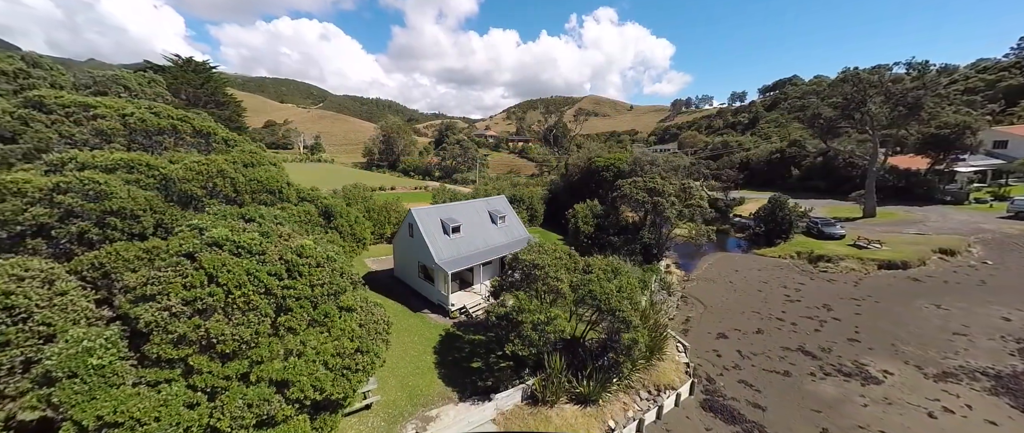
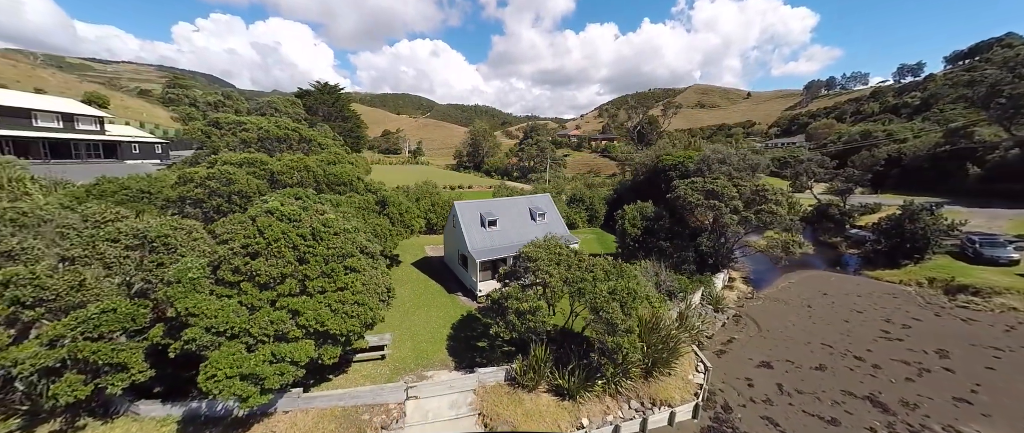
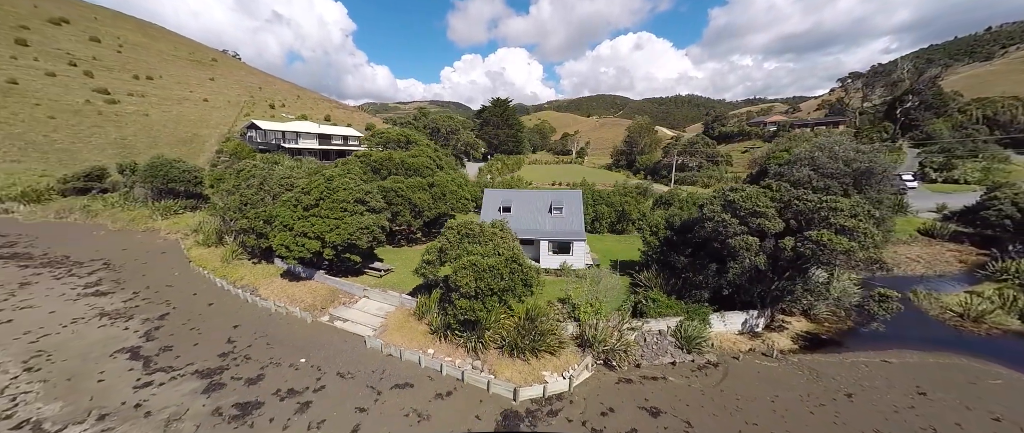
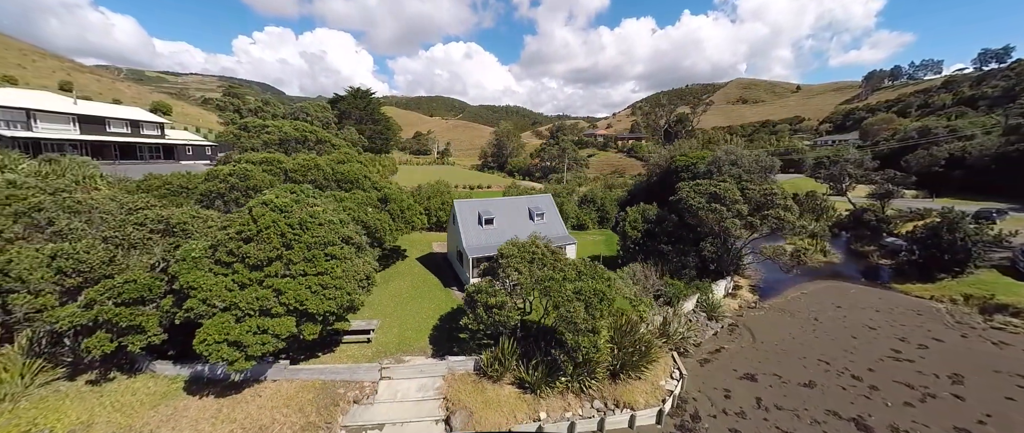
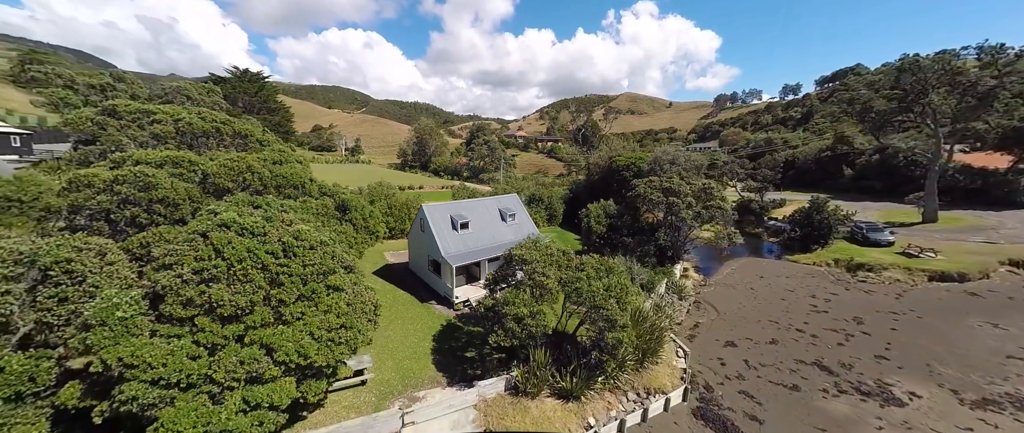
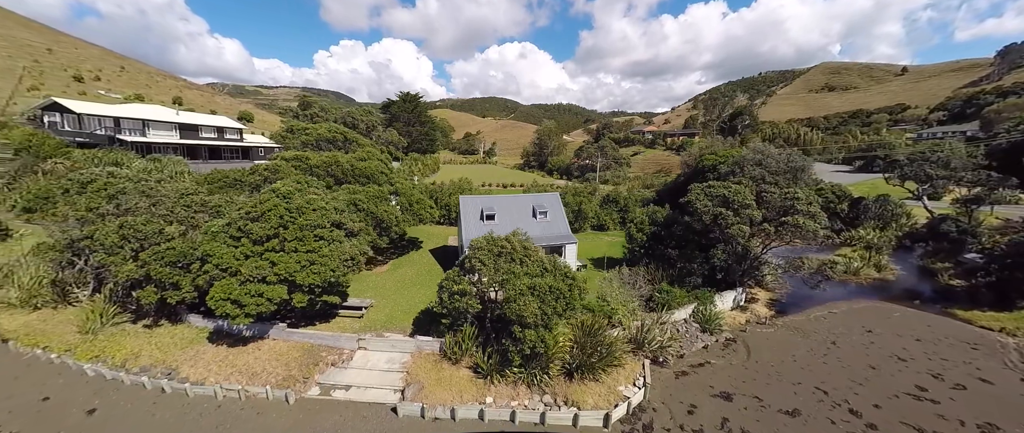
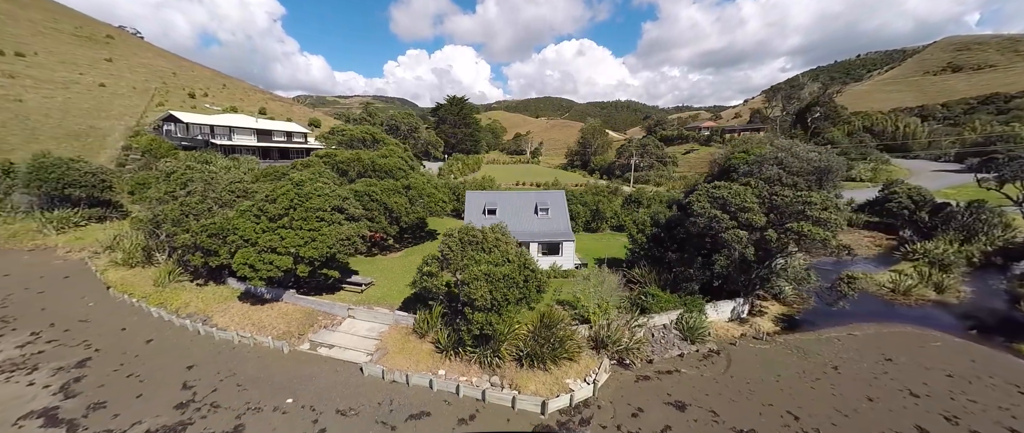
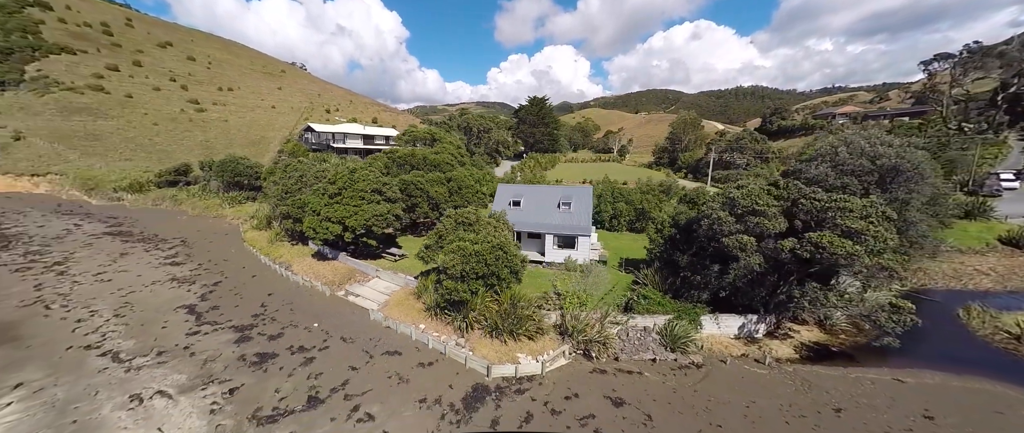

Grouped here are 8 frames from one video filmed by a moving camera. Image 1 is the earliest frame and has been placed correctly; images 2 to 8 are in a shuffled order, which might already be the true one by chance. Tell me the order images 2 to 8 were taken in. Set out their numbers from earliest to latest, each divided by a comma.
5, 2, 4, 6, 7, 3, 8
